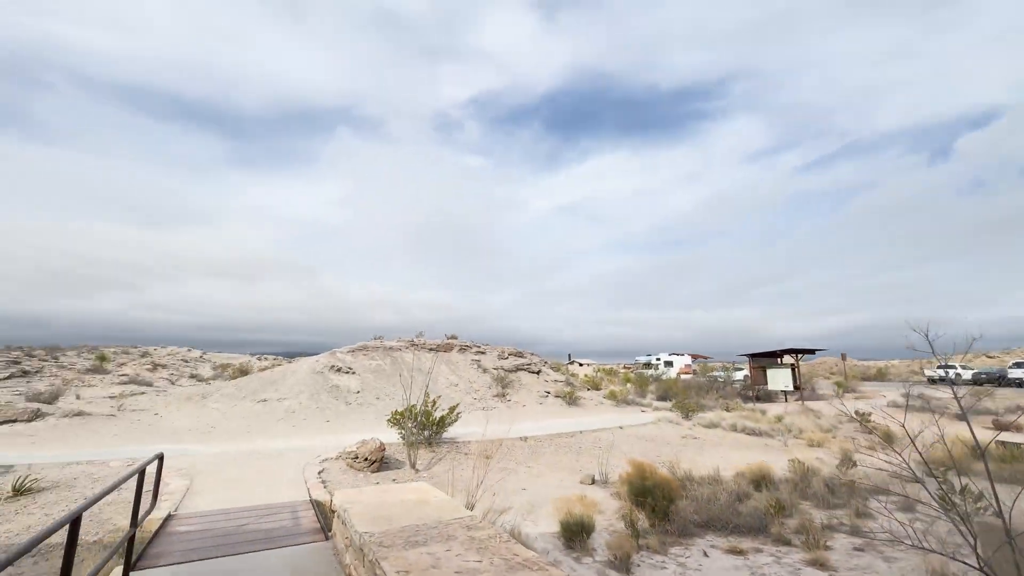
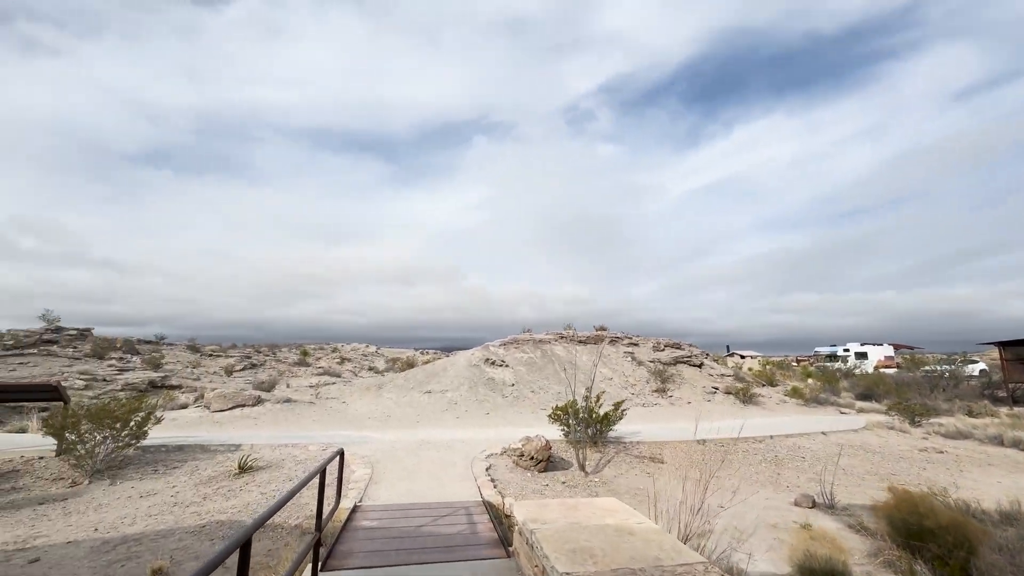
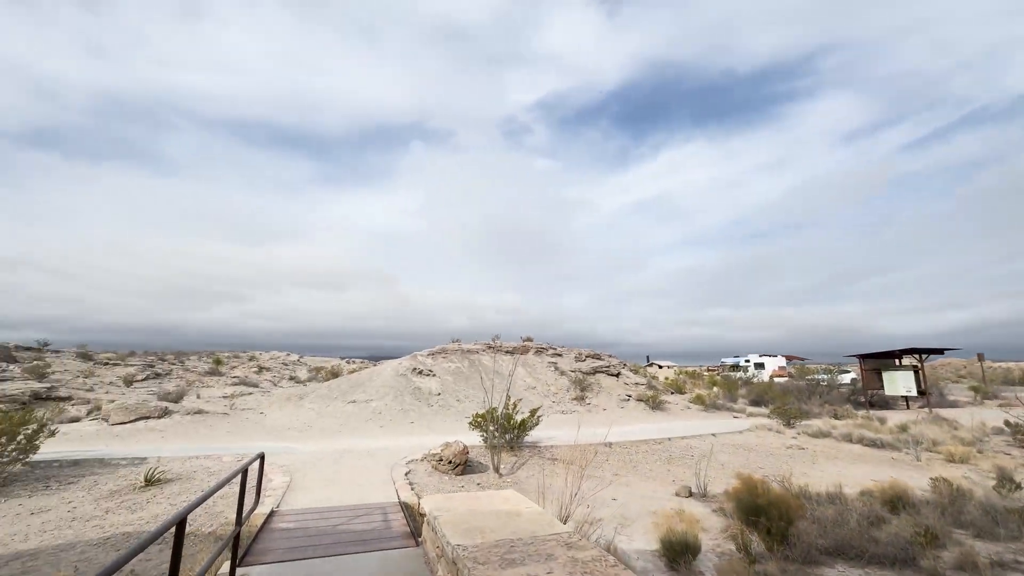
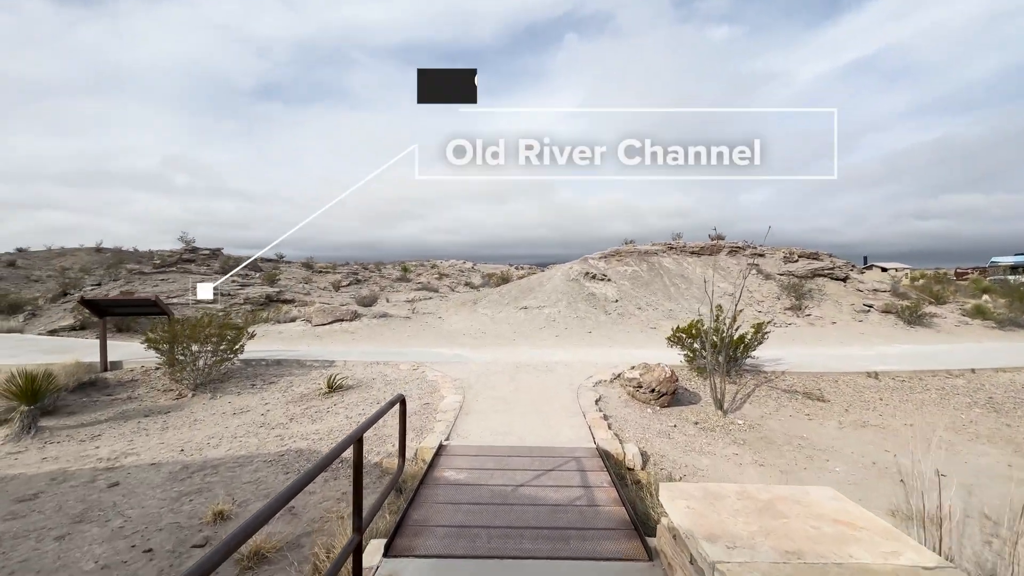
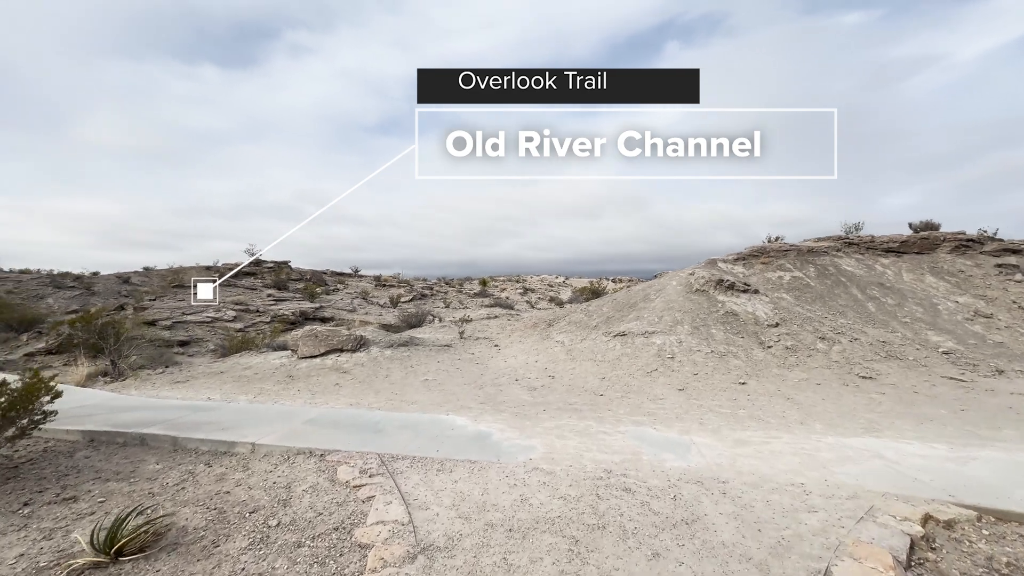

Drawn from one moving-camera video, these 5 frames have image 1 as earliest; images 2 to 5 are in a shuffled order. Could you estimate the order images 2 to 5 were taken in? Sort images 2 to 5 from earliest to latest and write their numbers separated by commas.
3, 2, 4, 5
